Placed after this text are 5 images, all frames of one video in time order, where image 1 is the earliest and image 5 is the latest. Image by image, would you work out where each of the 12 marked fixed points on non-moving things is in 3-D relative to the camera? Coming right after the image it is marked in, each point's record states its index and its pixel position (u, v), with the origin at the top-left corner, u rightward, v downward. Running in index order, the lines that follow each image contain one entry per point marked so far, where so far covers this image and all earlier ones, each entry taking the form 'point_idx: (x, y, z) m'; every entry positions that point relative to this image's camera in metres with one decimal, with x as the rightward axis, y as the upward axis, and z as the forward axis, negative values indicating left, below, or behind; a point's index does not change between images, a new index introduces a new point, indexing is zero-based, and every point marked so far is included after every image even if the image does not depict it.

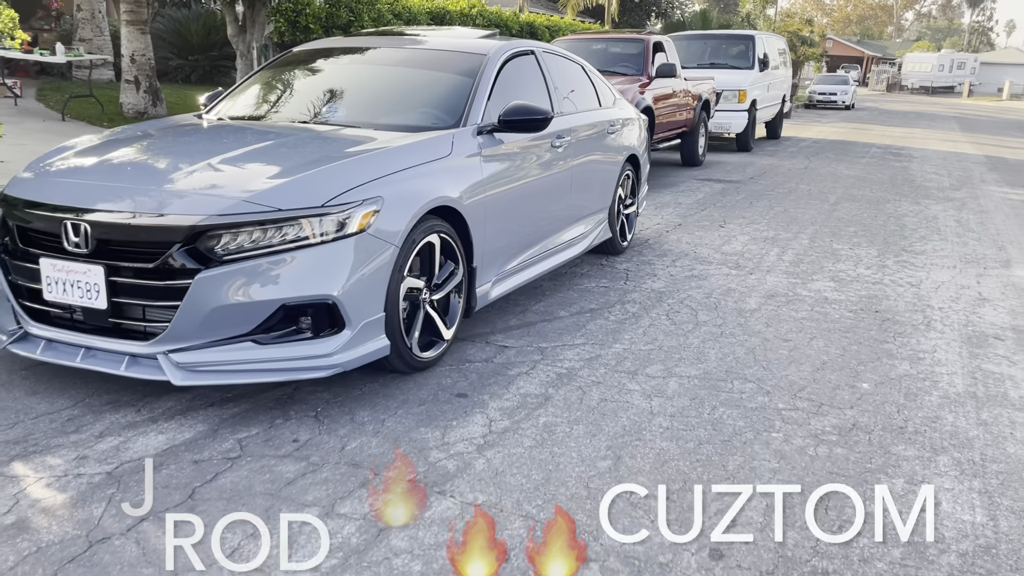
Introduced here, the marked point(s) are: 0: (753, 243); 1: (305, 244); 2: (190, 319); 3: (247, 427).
0: (+2.3, +0.4, +8.2) m
1: (-0.8, +0.2, +3.5) m
2: (-1.3, -0.1, +3.4) m
3: (-1.1, -0.6, +3.5) m
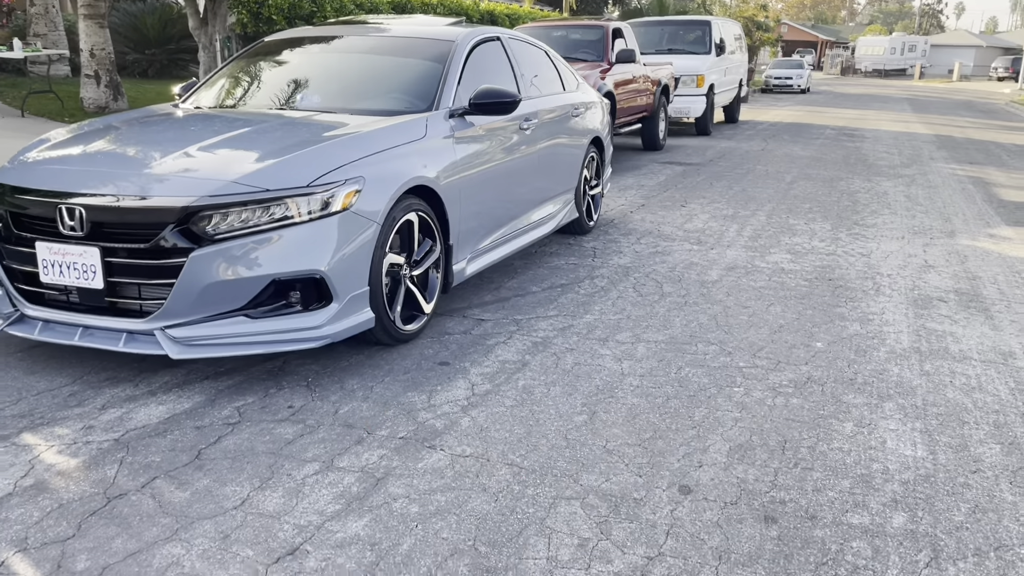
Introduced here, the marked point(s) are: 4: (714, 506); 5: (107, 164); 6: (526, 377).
0: (+2.0, +0.7, +8.5) m
1: (-0.9, +0.3, +3.7) m
2: (-1.4, 0.0, +3.6) m
3: (-1.2, -0.5, +3.7) m
4: (+0.7, -0.7, +2.9) m
5: (-1.8, +0.6, +3.9) m
6: (+0.1, -0.4, +4.0) m
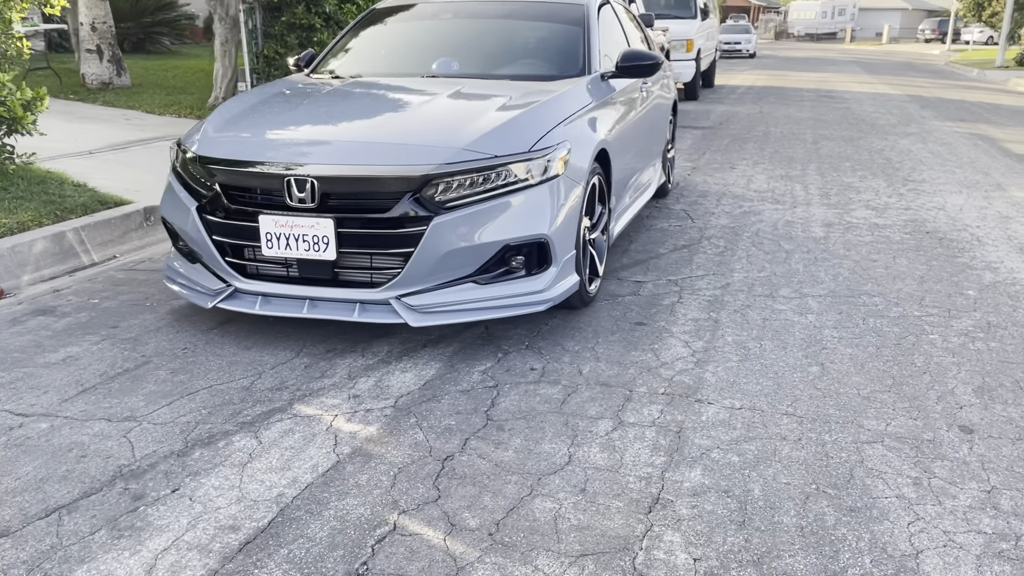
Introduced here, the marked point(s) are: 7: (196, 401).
0: (+2.6, +1.1, +8.7) m
1: (0.0, +0.4, +3.7) m
2: (-0.4, +0.1, +3.6) m
3: (-0.1, -0.3, +3.7) m
4: (+1.7, -0.5, +3.0) m
5: (-0.9, +0.7, +3.8) m
6: (+1.0, -0.2, +4.1) m
7: (-1.2, -0.4, +3.3) m
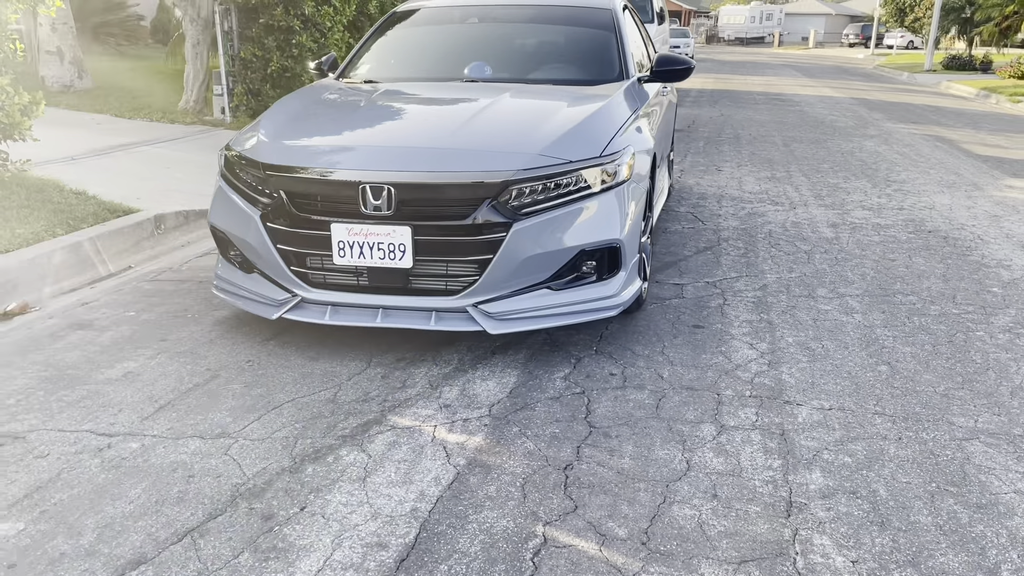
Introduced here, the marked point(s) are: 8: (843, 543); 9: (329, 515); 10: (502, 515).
0: (+2.6, +1.1, +8.8) m
1: (+0.4, +0.4, +3.7) m
2: (0.0, +0.1, +3.6) m
3: (+0.2, -0.3, +3.7) m
4: (+2.1, -0.5, +3.1) m
5: (-0.6, +0.7, +3.7) m
6: (+1.3, -0.2, +4.2) m
7: (-0.8, -0.5, +3.2) m
8: (+0.9, -0.7, +2.4) m
9: (-0.5, -0.7, +2.5) m
10: (0.0, -0.7, +2.5) m
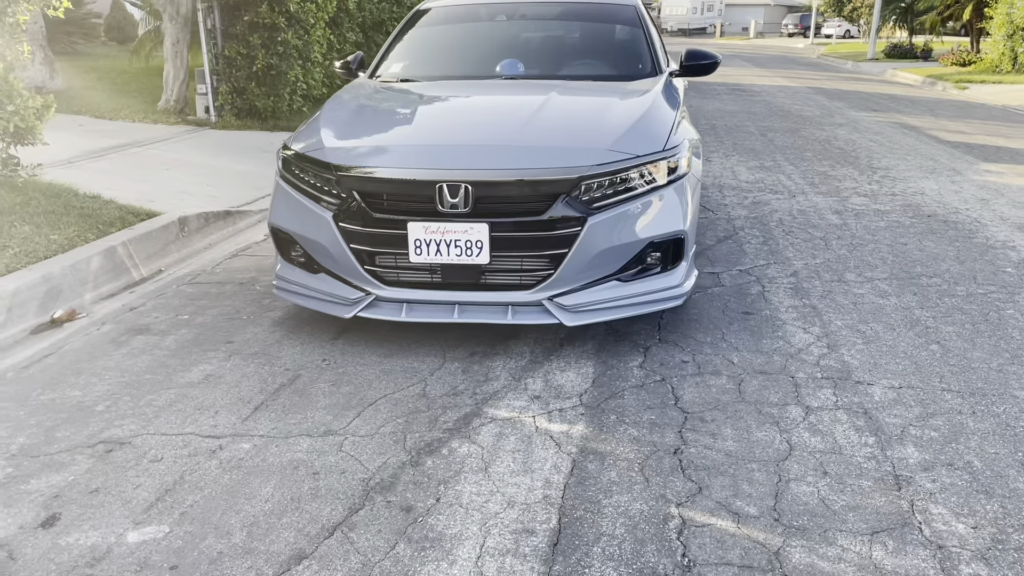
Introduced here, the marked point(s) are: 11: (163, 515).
0: (+2.6, +1.2, +9.0) m
1: (+0.7, +0.5, +3.8) m
2: (+0.3, +0.1, +3.7) m
3: (+0.5, -0.3, +3.8) m
4: (+2.5, -0.5, +3.4) m
5: (-0.3, +0.7, +3.8) m
6: (+1.6, -0.1, +4.4) m
7: (-0.5, -0.5, +3.2) m
8: (+1.3, -0.7, +2.6) m
9: (-0.1, -0.7, +2.6) m
10: (+0.4, -0.6, +2.6) m
11: (-1.0, -0.7, +2.5) m
